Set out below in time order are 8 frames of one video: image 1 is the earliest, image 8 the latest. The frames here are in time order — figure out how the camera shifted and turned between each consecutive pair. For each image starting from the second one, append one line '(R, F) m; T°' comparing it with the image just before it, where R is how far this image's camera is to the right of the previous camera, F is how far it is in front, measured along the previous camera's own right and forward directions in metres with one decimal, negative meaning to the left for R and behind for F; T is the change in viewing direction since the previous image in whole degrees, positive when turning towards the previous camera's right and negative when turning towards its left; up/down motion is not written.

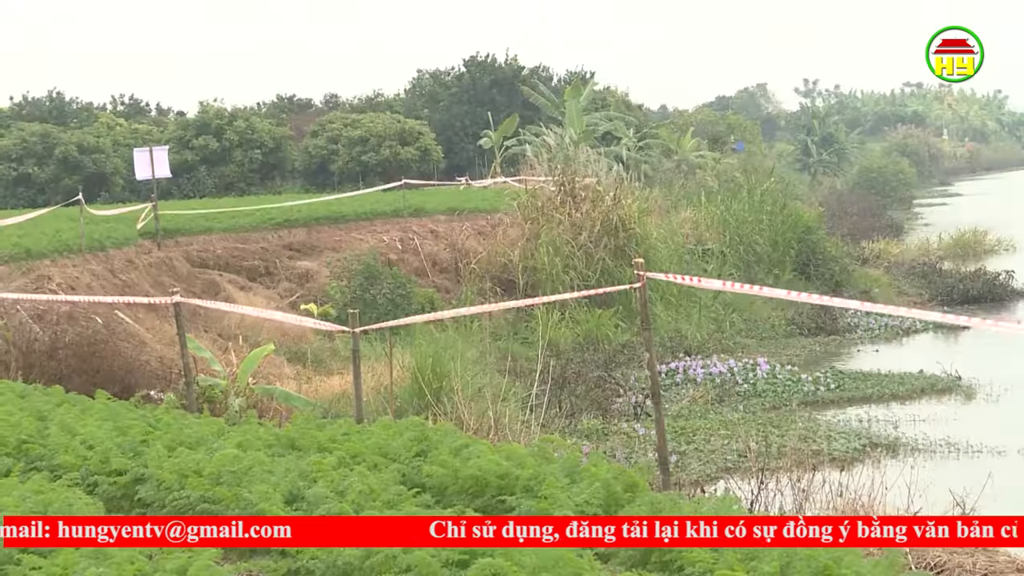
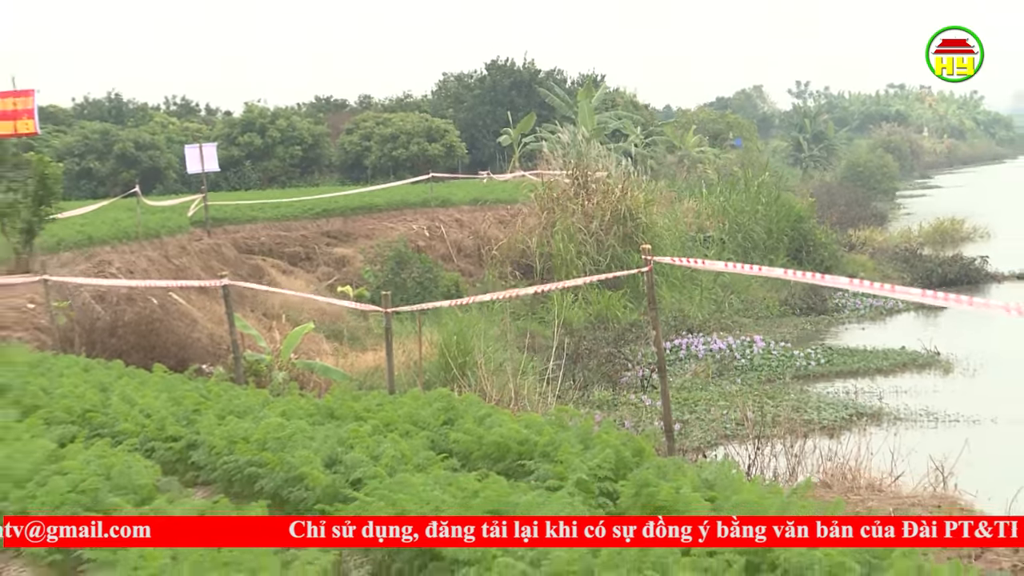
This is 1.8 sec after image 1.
(-0.1, -0.4) m; 0°
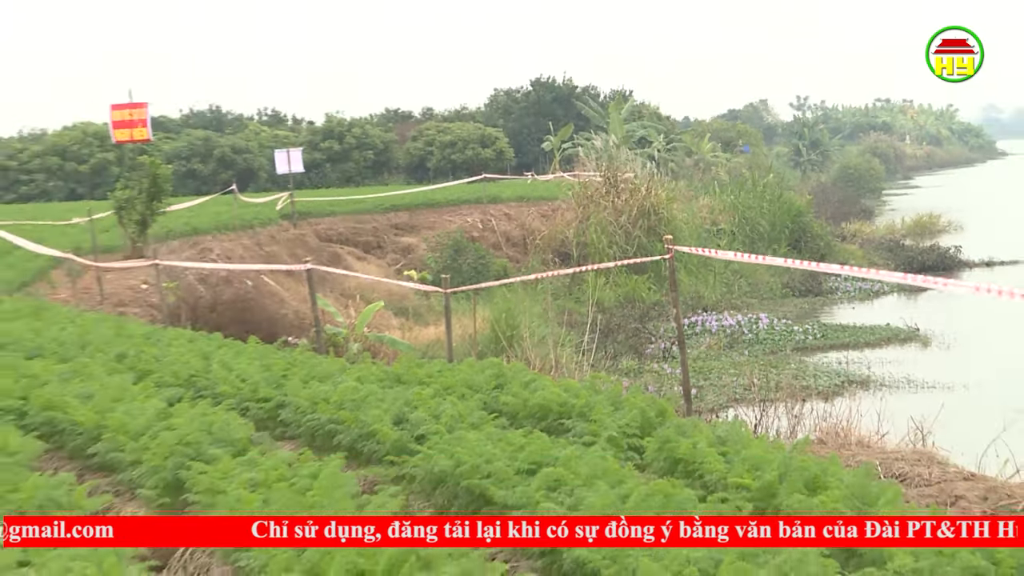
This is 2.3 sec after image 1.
(-0.4, -0.7) m; 0°
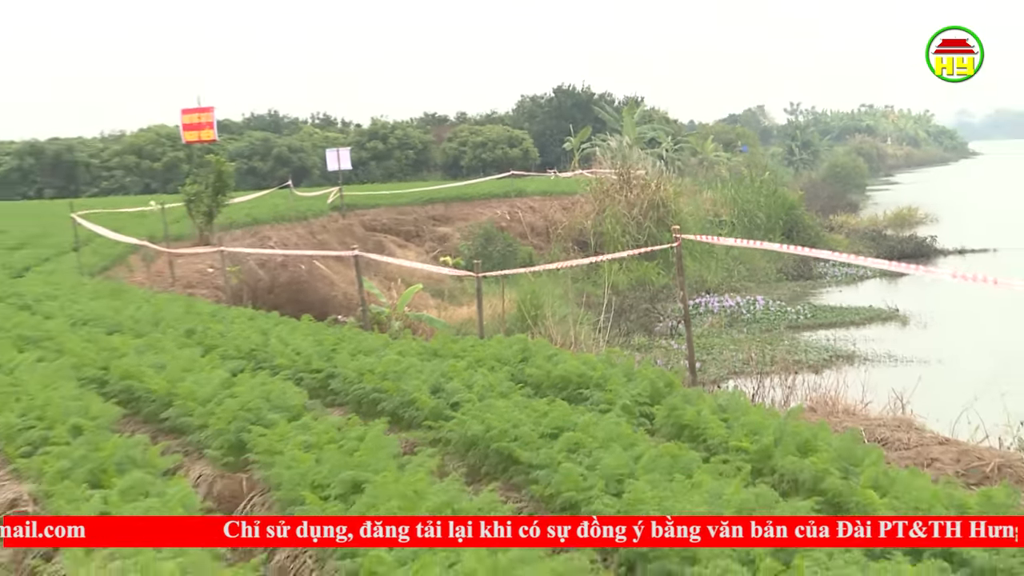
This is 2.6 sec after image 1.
(-0.3, -0.6) m; 0°
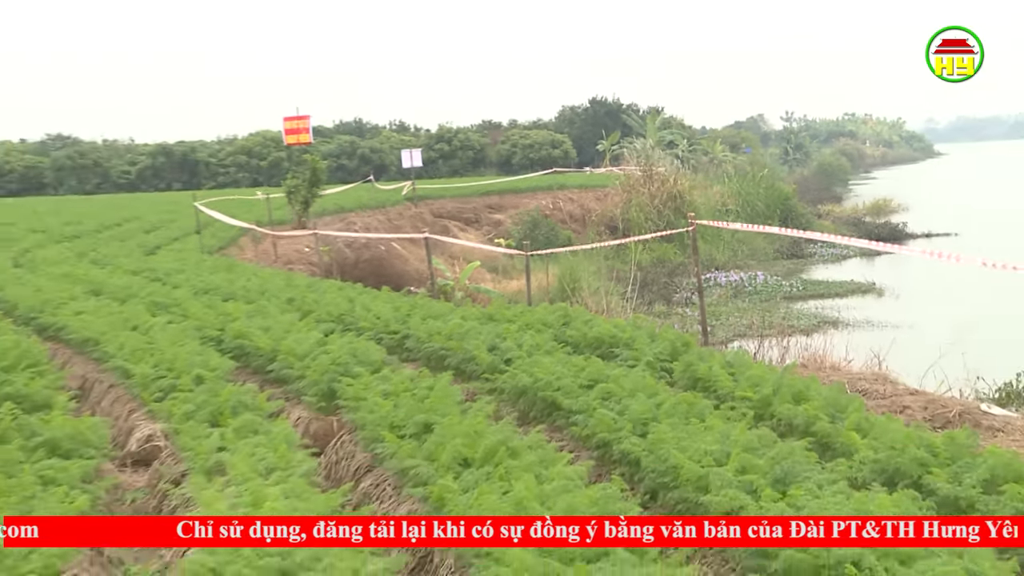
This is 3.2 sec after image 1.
(-0.5, -1.1) m; 0°
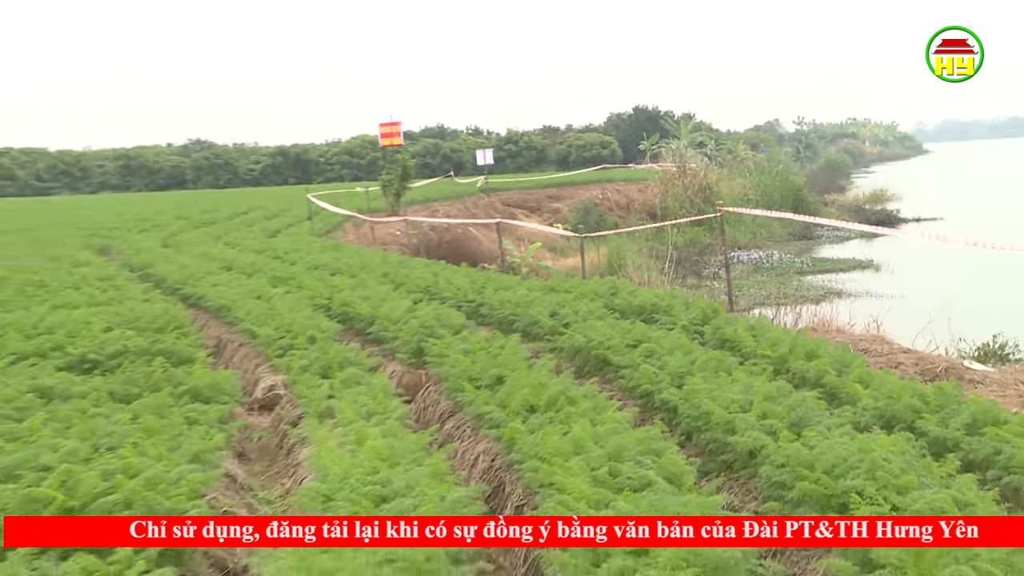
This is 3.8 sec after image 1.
(-0.8, -1.3) m; -1°
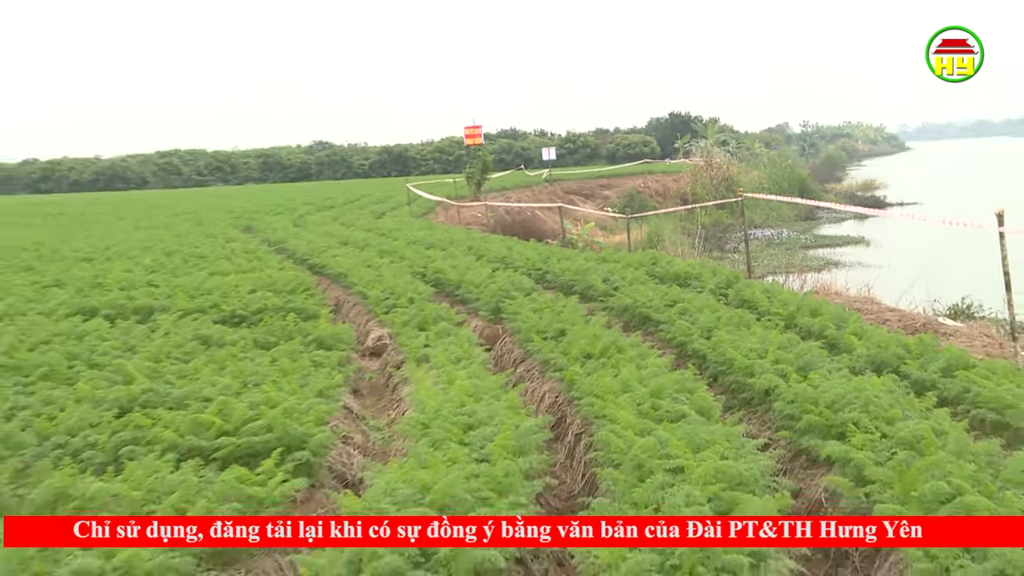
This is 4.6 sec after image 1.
(-1.0, -1.8) m; -1°
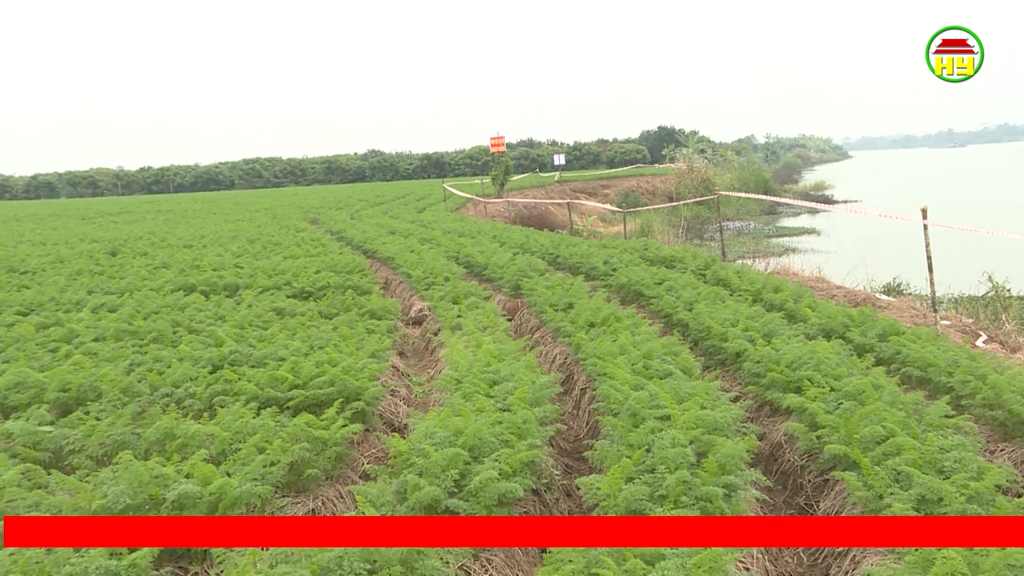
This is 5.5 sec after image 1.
(-0.5, -2.0) m; 0°
